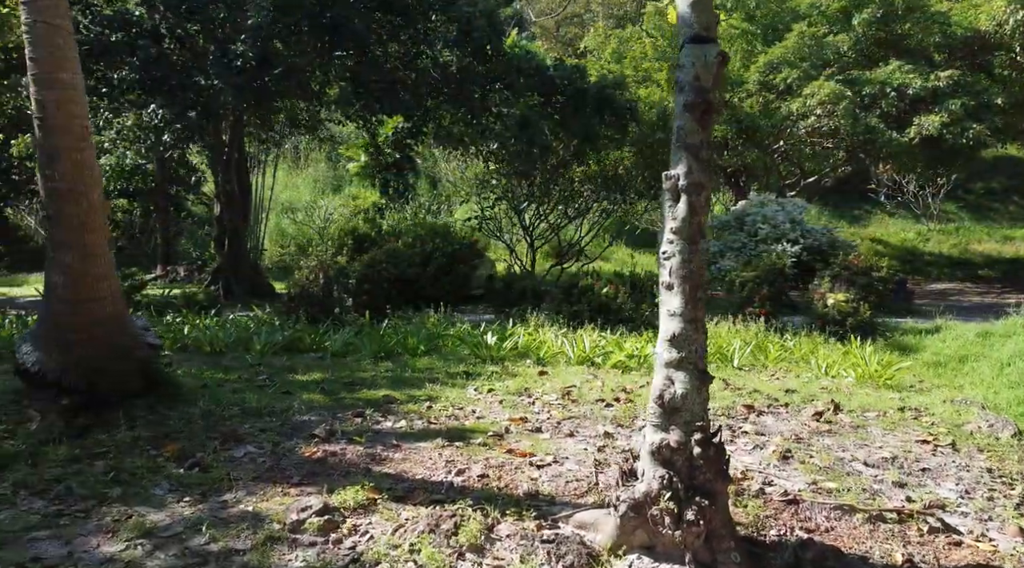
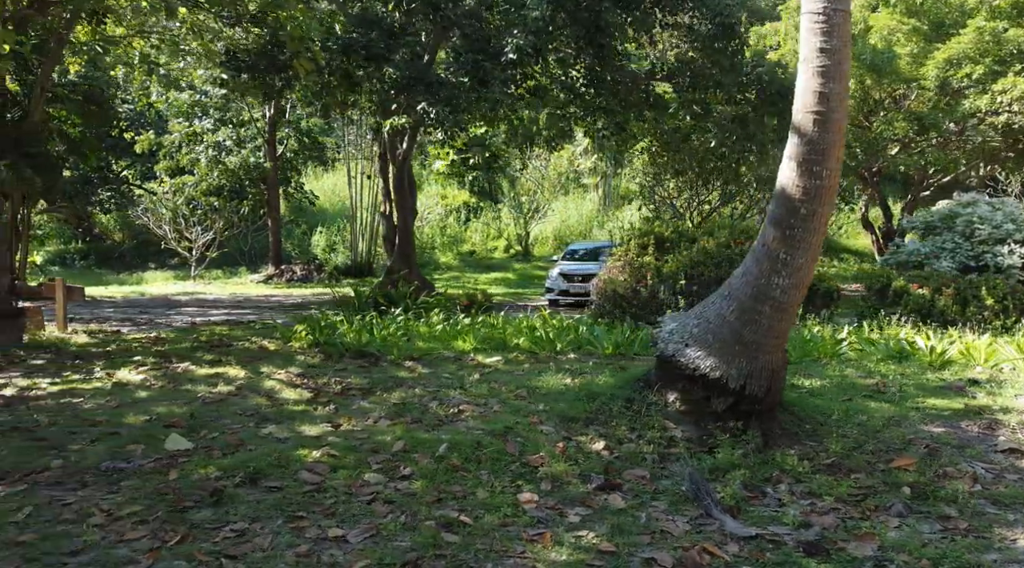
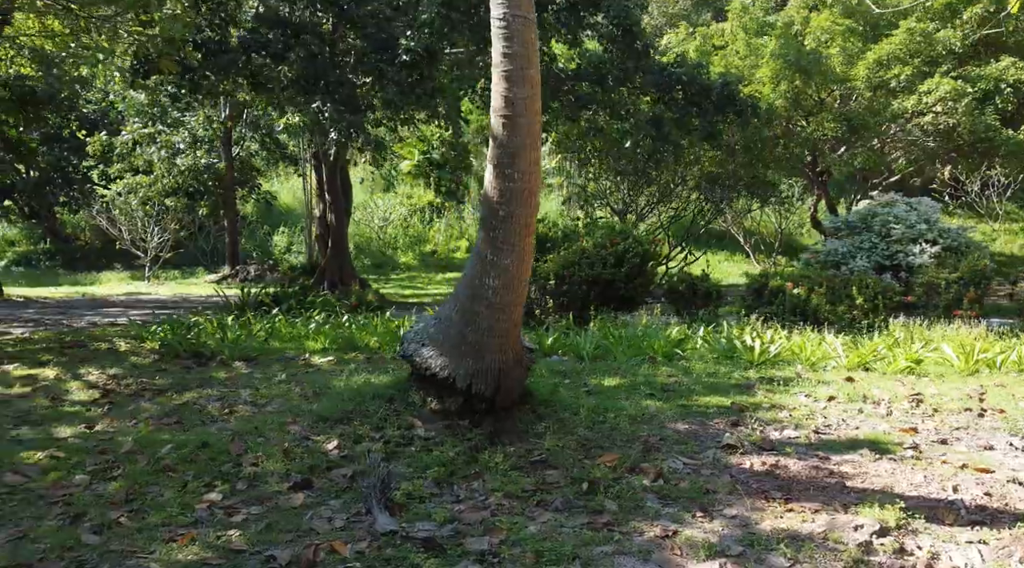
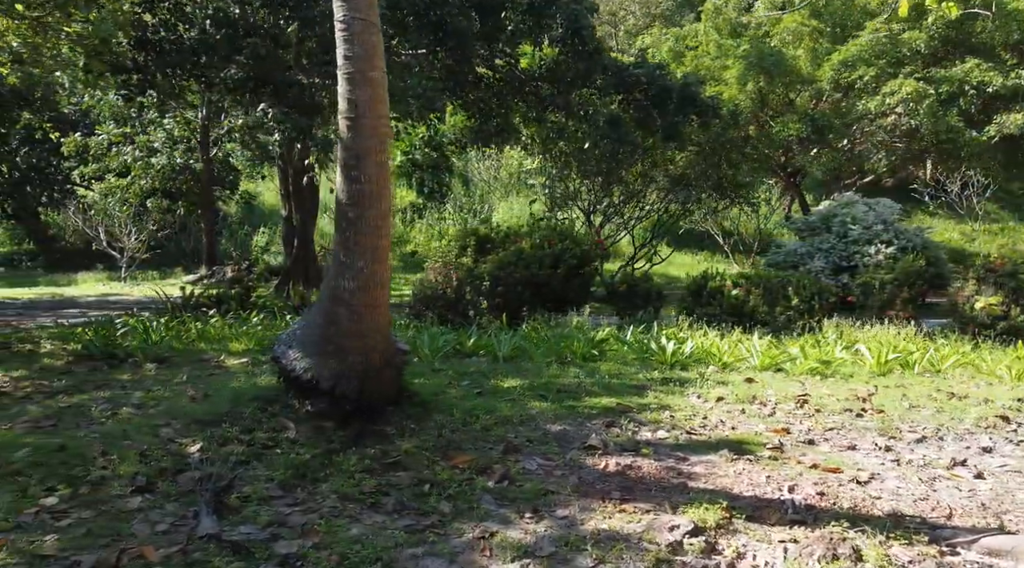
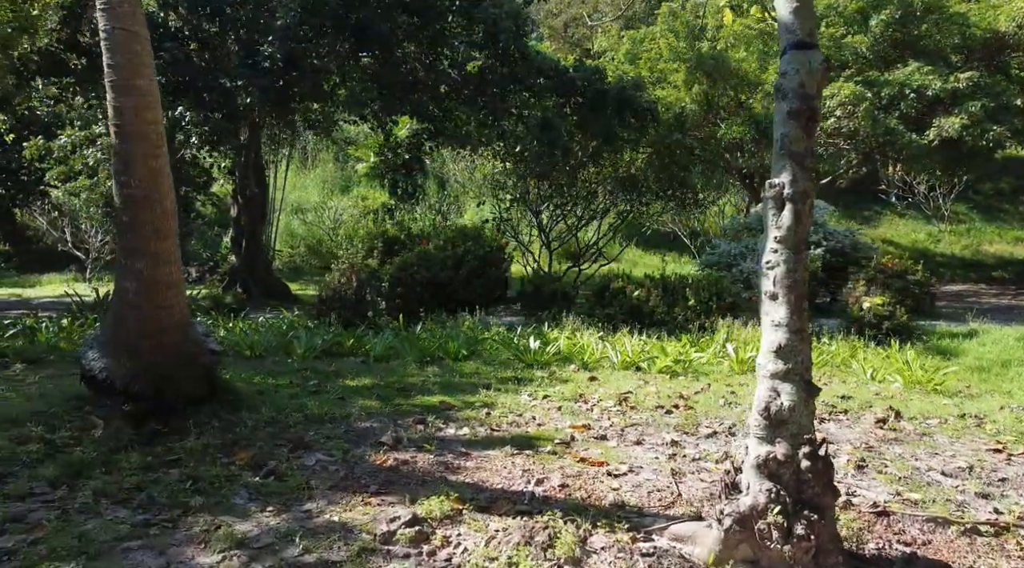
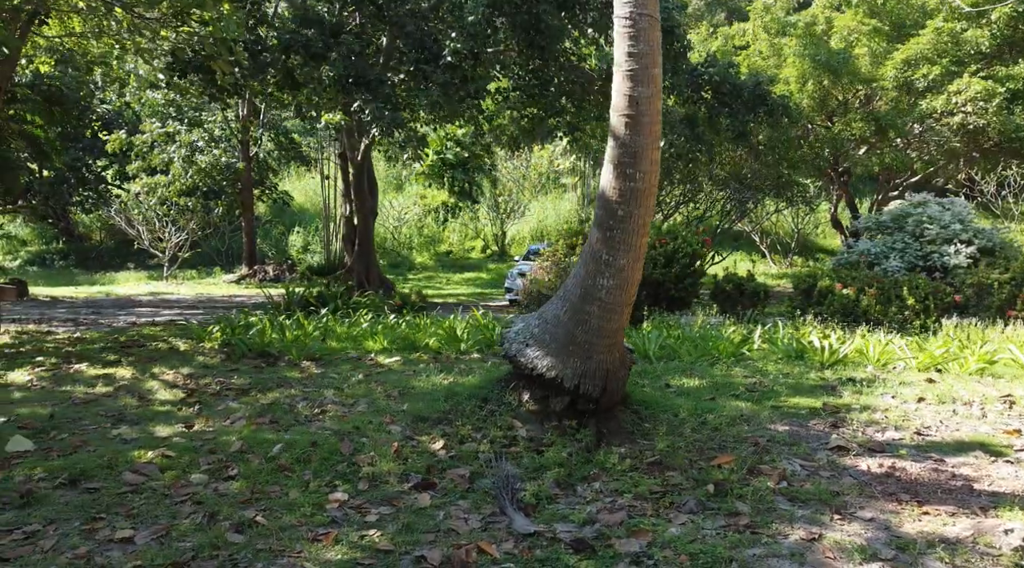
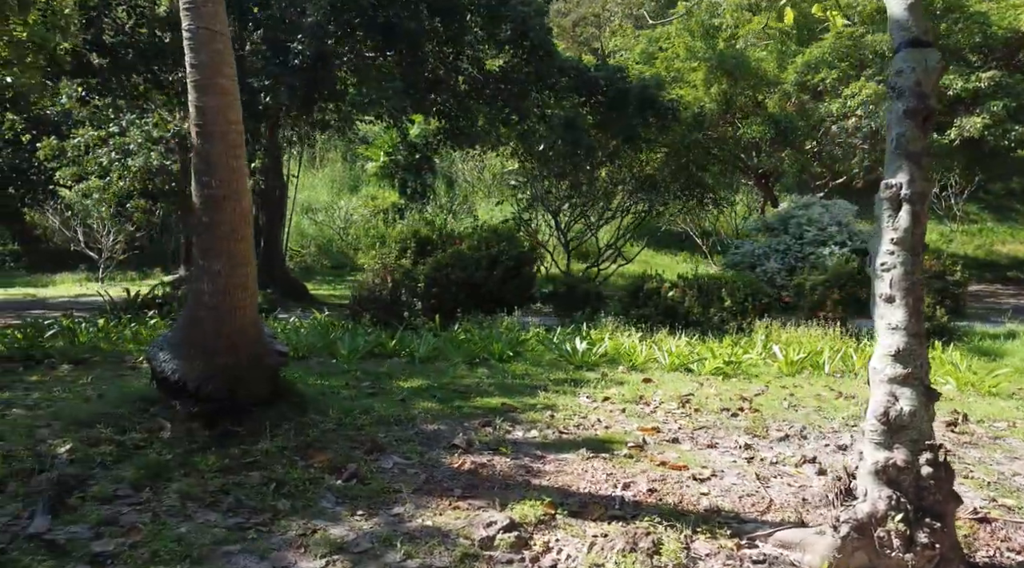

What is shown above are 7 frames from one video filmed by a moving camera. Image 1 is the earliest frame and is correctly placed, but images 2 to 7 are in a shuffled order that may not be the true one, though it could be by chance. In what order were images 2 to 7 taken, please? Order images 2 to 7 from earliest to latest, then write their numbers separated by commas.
5, 7, 4, 3, 6, 2
